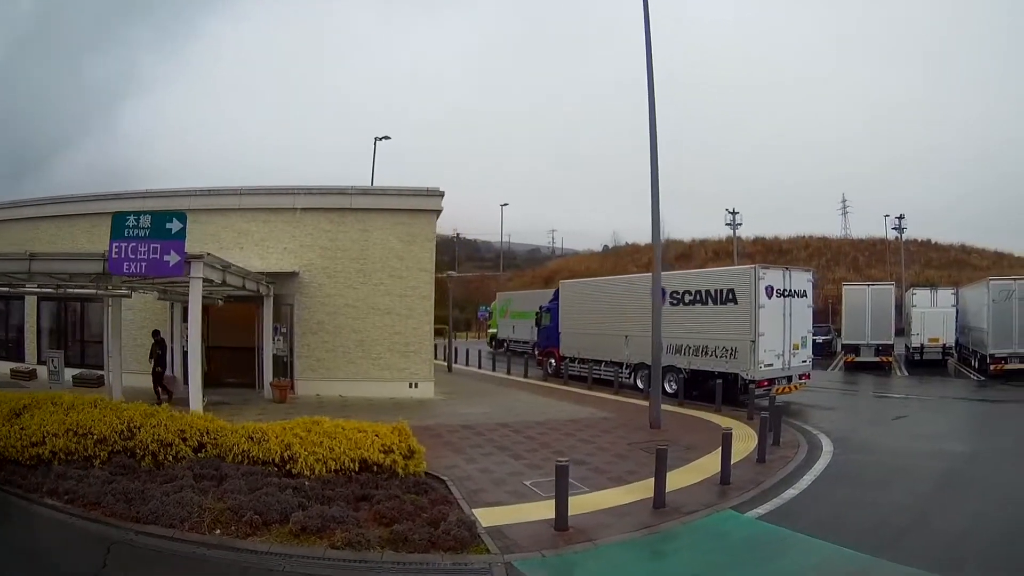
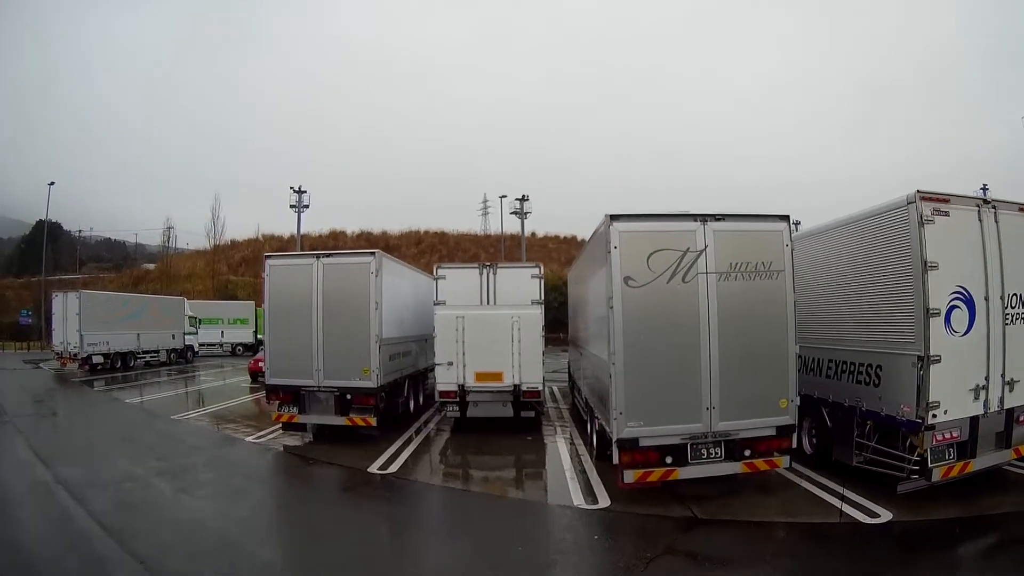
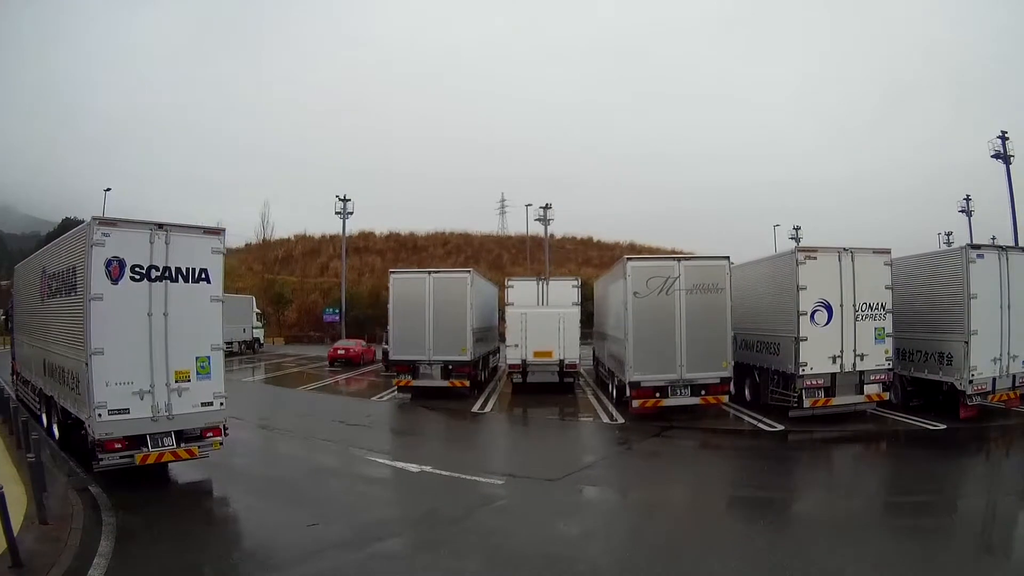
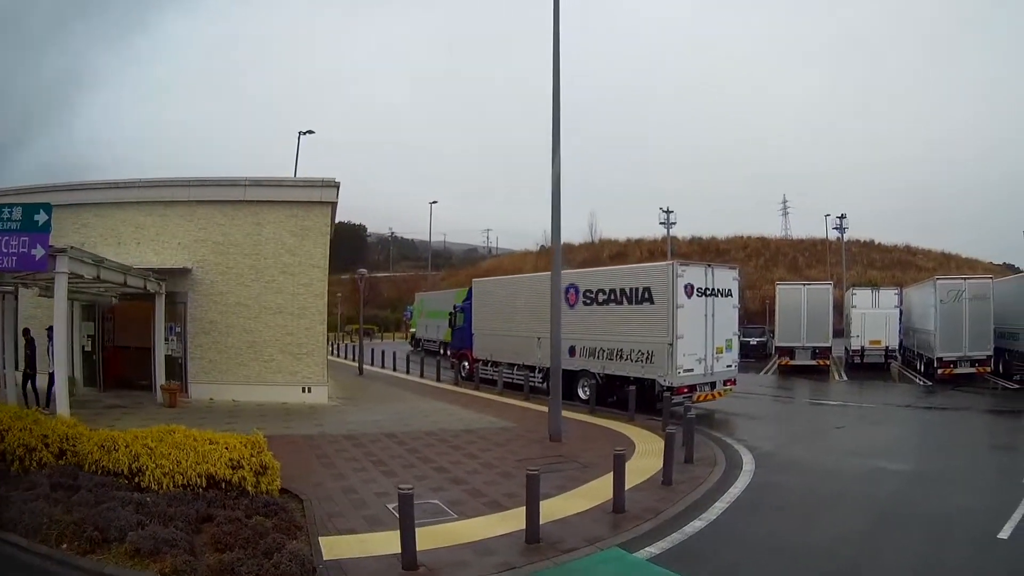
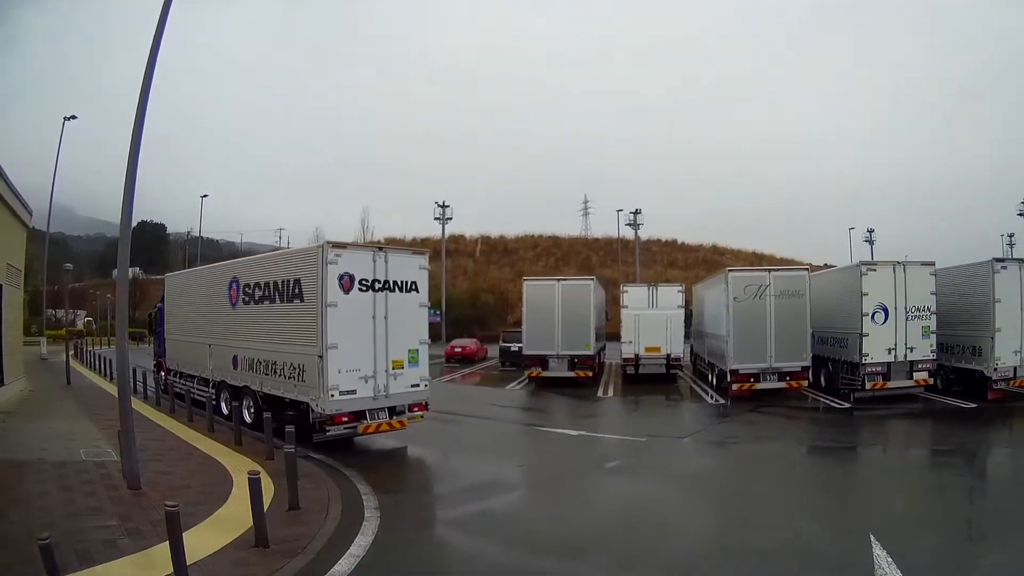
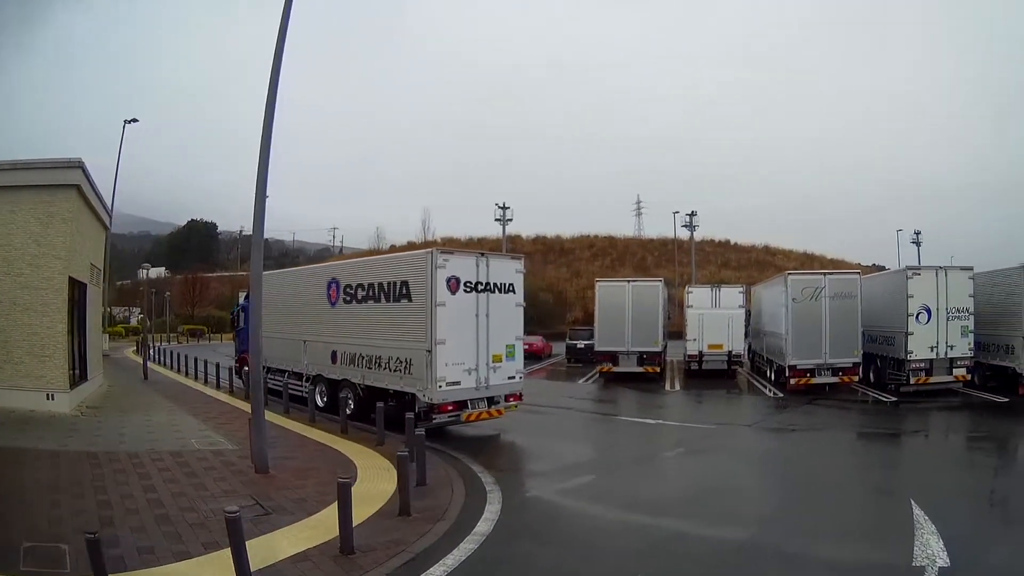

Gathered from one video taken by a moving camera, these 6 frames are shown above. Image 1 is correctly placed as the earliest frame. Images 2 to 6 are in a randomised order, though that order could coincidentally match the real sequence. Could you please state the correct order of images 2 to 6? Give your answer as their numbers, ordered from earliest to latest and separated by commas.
4, 6, 5, 3, 2
